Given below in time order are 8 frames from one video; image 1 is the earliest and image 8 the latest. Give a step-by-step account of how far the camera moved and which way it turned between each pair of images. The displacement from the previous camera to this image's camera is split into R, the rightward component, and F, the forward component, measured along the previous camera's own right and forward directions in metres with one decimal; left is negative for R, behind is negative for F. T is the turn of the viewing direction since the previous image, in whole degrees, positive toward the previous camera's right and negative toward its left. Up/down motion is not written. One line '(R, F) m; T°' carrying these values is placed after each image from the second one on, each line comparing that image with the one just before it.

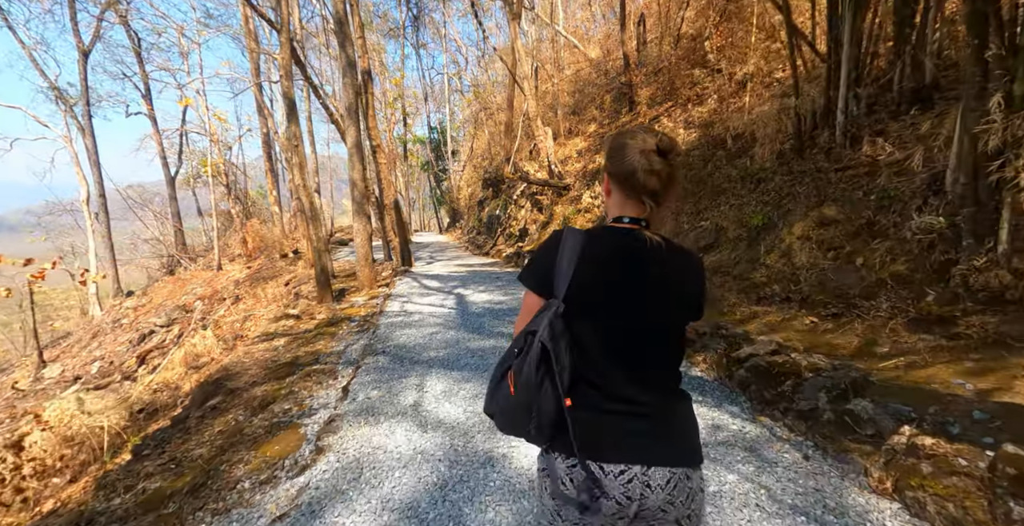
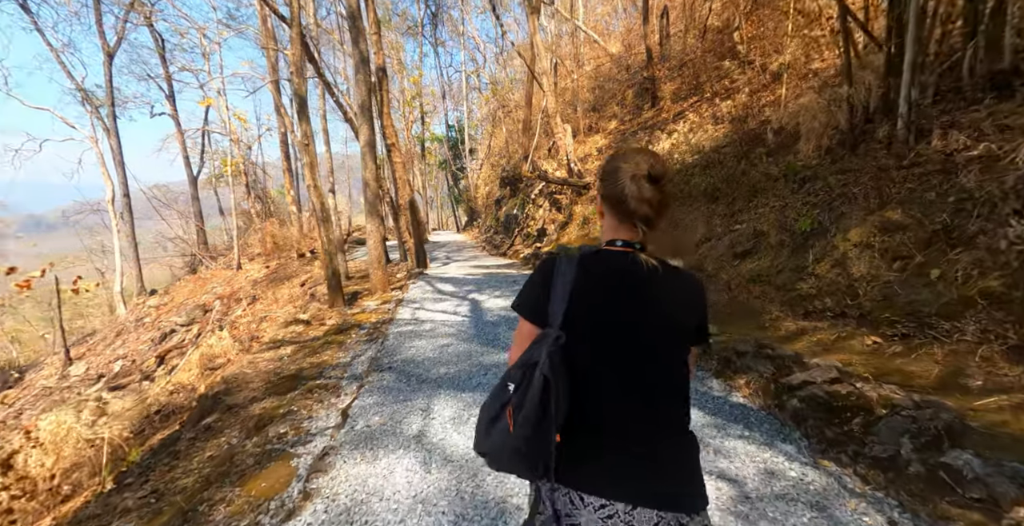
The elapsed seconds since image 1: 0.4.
(0.0, +0.4) m; -2°
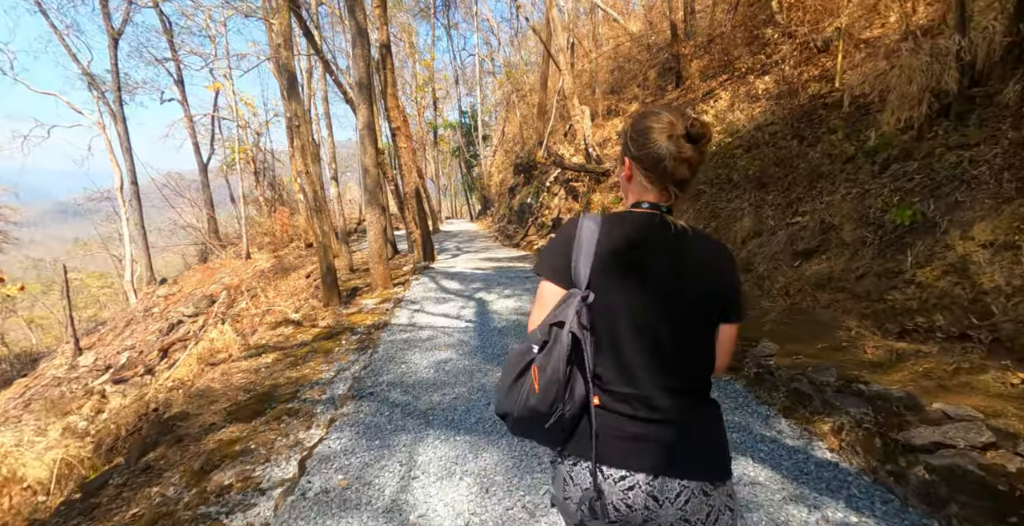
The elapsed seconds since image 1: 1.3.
(0.0, +0.9) m; -2°
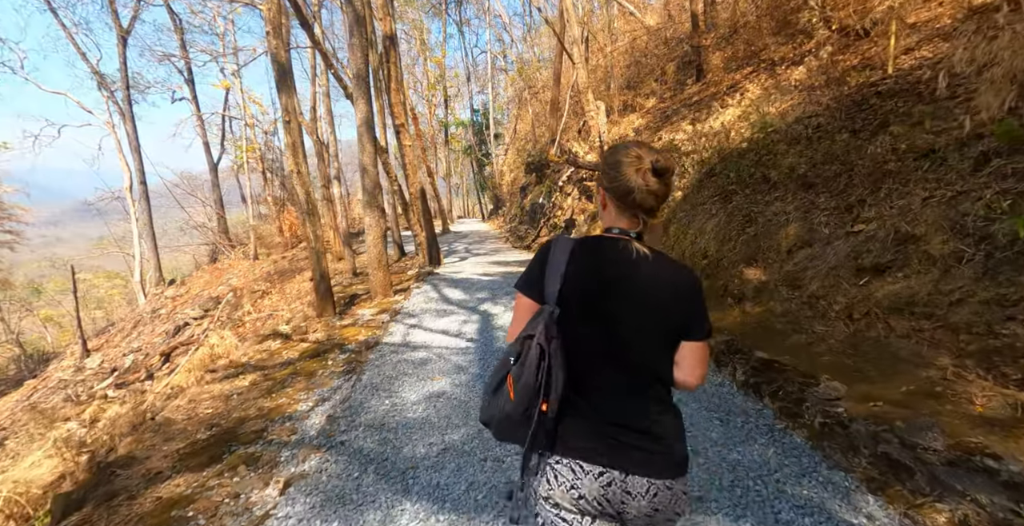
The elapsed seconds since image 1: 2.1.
(+0.1, +0.7) m; -2°
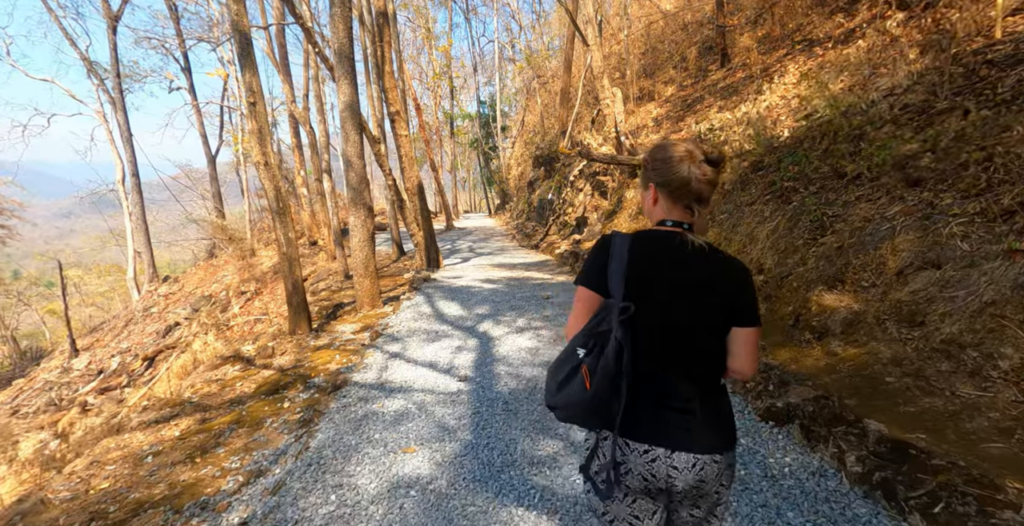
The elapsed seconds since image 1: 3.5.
(0.0, +1.3) m; -1°
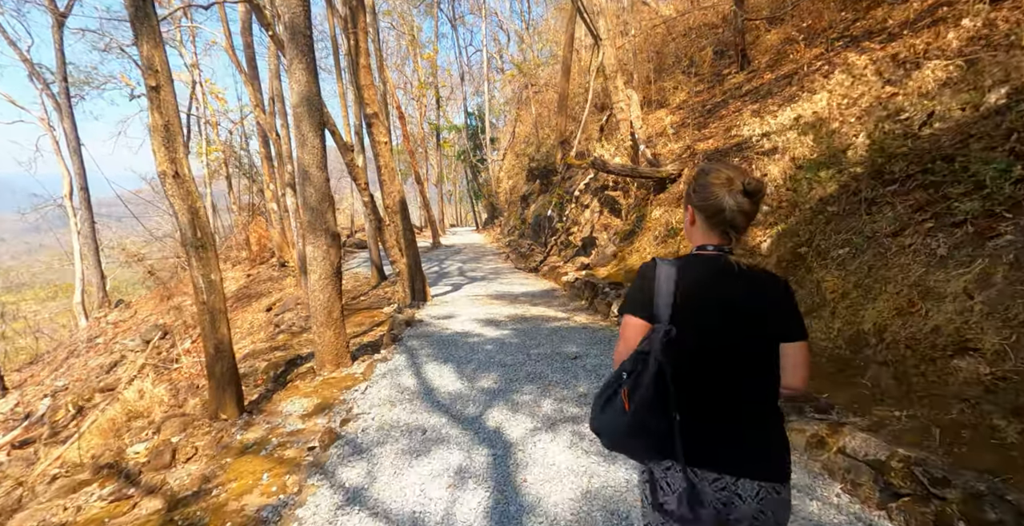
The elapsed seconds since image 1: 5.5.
(-0.3, +2.1) m; +2°
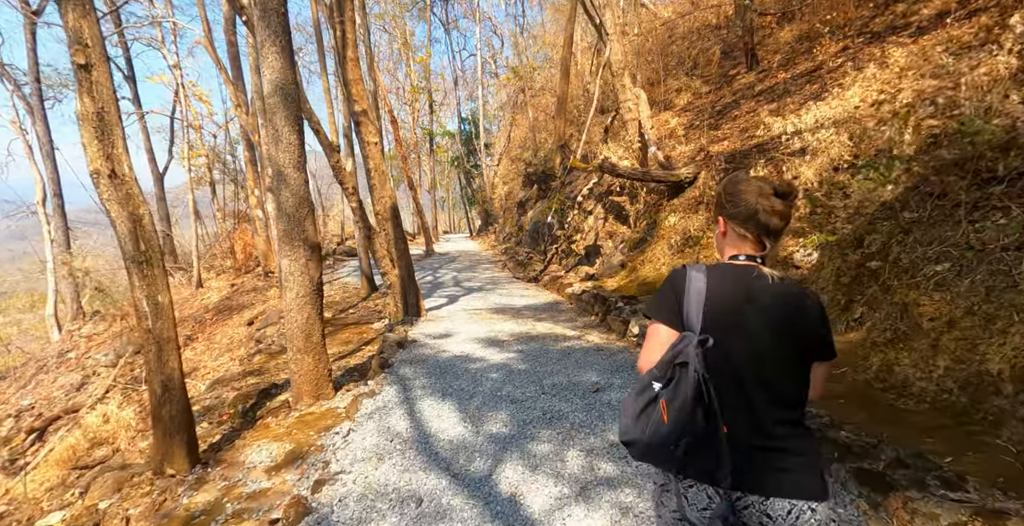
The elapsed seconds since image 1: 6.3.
(-0.2, +0.9) m; +1°
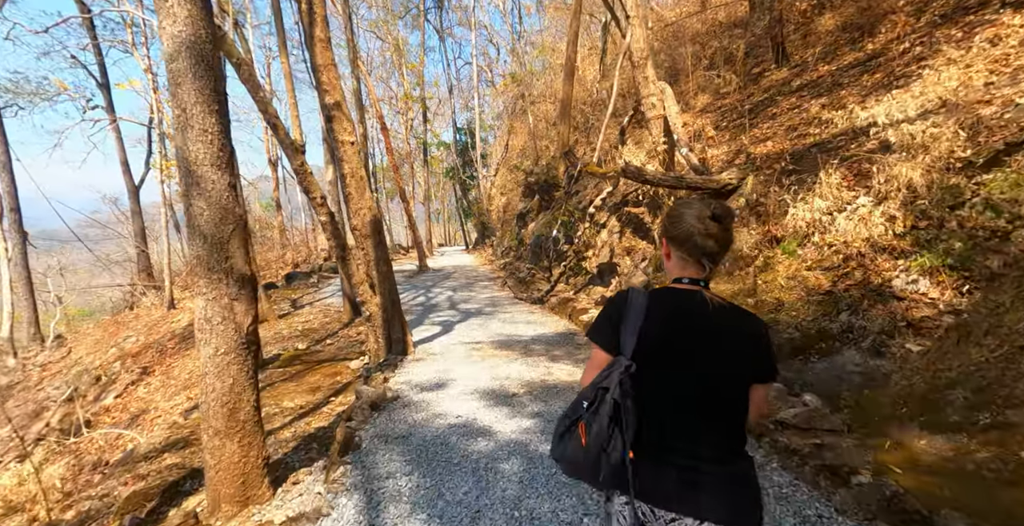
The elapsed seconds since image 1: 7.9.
(-0.2, +1.8) m; +1°
